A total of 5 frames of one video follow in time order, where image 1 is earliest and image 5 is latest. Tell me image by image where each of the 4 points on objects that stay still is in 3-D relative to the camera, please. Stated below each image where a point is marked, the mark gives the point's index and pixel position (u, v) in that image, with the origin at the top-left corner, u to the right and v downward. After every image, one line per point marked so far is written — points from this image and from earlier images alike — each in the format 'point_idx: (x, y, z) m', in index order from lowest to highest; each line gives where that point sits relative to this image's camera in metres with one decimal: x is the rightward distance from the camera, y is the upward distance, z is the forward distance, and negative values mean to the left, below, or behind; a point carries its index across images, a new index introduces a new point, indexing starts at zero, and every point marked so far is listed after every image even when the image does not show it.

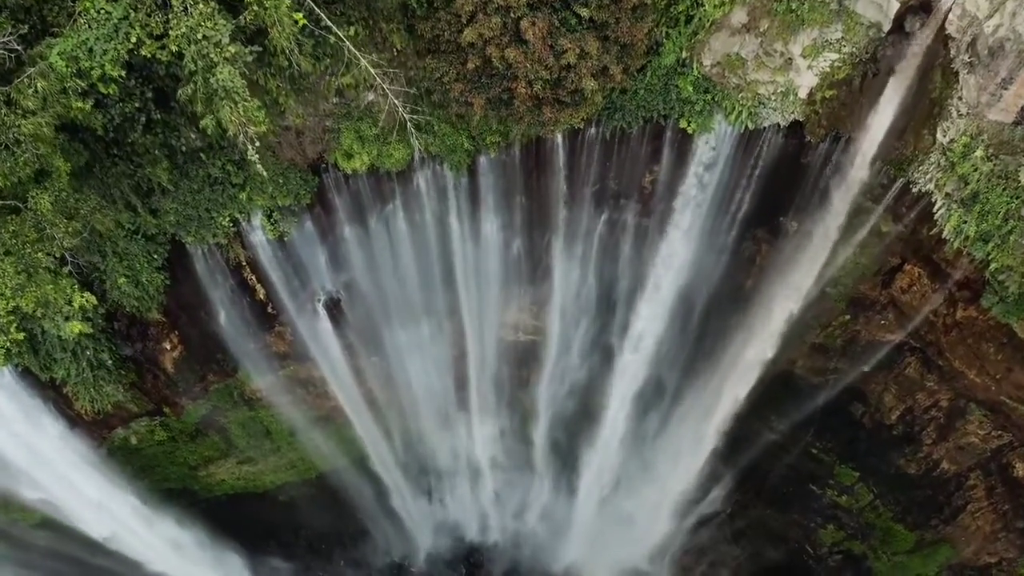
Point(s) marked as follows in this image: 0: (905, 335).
0: (+5.1, -0.7, +8.9) m
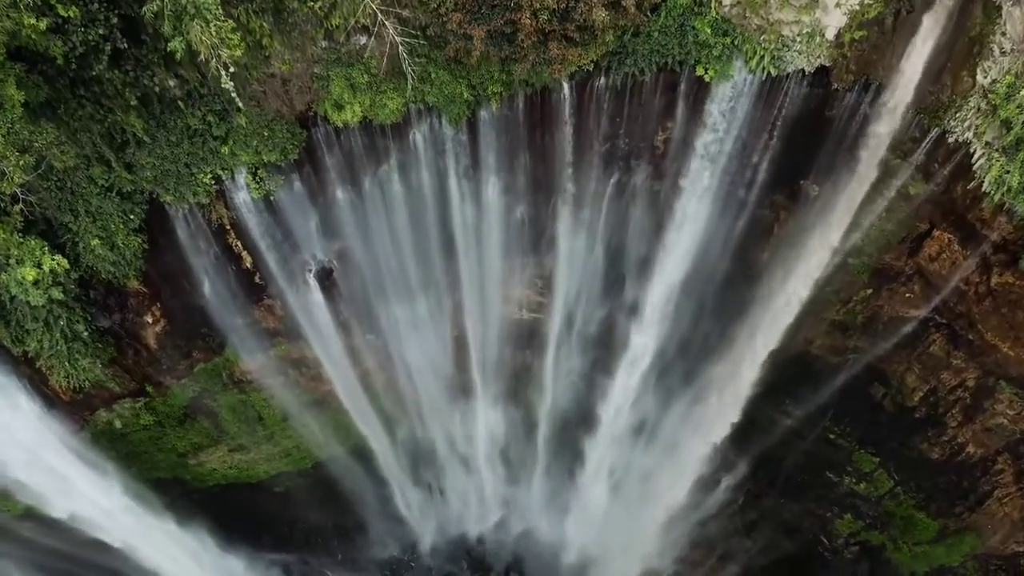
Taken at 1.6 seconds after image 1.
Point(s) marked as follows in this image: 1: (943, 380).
0: (+5.2, -0.3, +8.4) m
1: (+5.6, -1.2, +8.8) m
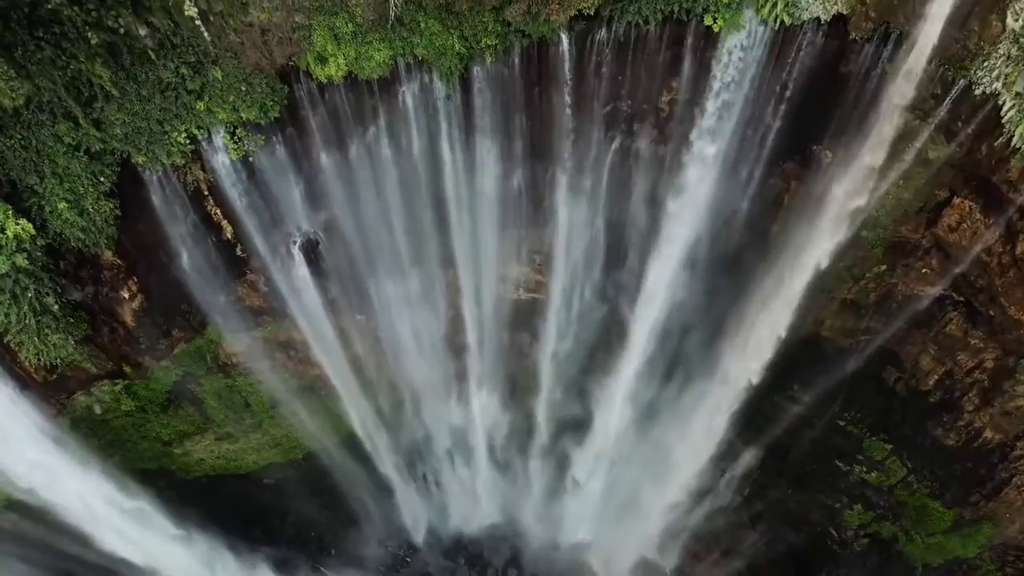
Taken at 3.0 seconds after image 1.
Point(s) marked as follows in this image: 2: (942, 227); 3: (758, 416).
0: (+5.1, 0.0, +8.0) m
1: (+5.6, -0.9, +8.3) m
2: (+4.8, +0.7, +7.5) m
3: (+3.7, -1.9, +10.0) m
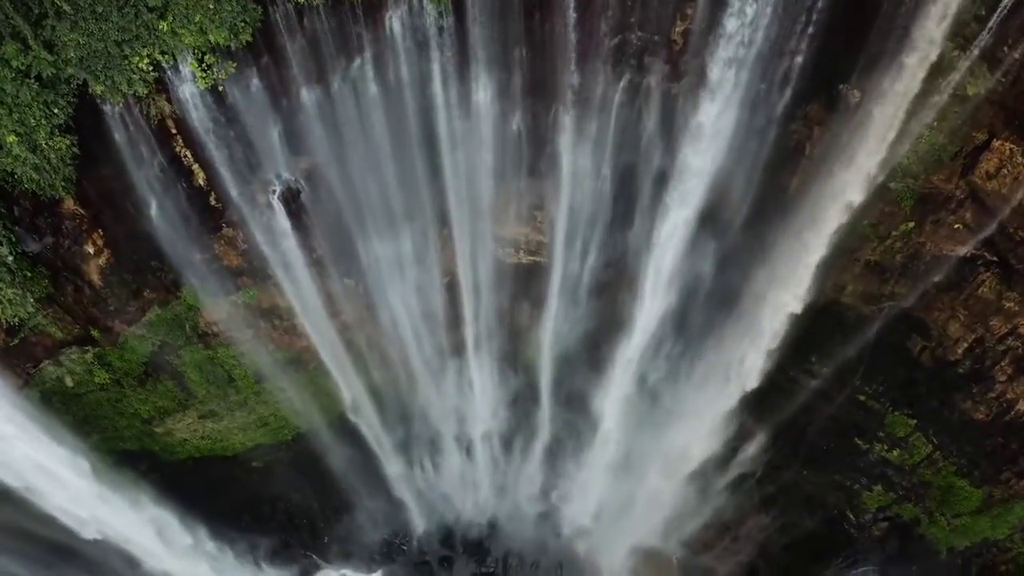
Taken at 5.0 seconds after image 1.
0: (+5.1, +0.5, +7.3) m
1: (+5.6, -0.4, +7.7) m
2: (+4.8, +1.2, +6.8) m
3: (+3.7, -1.4, +9.4) m
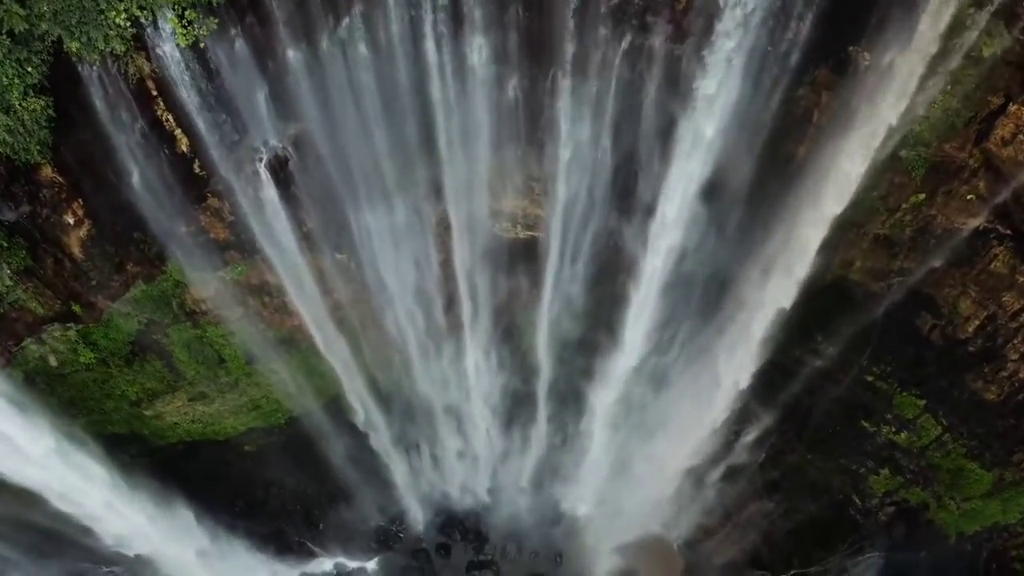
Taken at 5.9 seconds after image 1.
0: (+5.1, +0.9, +7.0) m
1: (+5.5, 0.0, +7.4) m
2: (+4.8, +1.5, +6.5) m
3: (+3.7, -1.0, +9.1) m
